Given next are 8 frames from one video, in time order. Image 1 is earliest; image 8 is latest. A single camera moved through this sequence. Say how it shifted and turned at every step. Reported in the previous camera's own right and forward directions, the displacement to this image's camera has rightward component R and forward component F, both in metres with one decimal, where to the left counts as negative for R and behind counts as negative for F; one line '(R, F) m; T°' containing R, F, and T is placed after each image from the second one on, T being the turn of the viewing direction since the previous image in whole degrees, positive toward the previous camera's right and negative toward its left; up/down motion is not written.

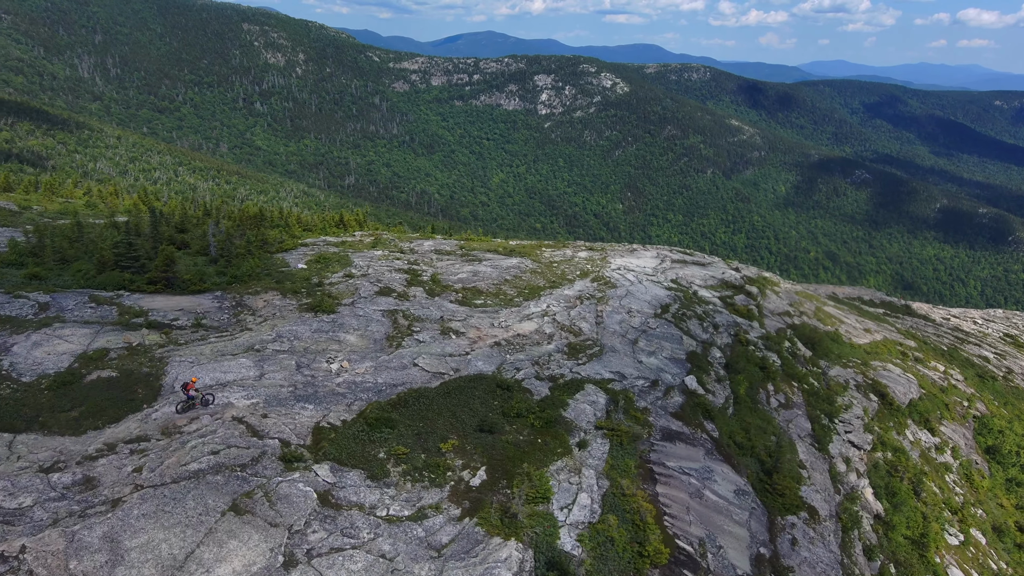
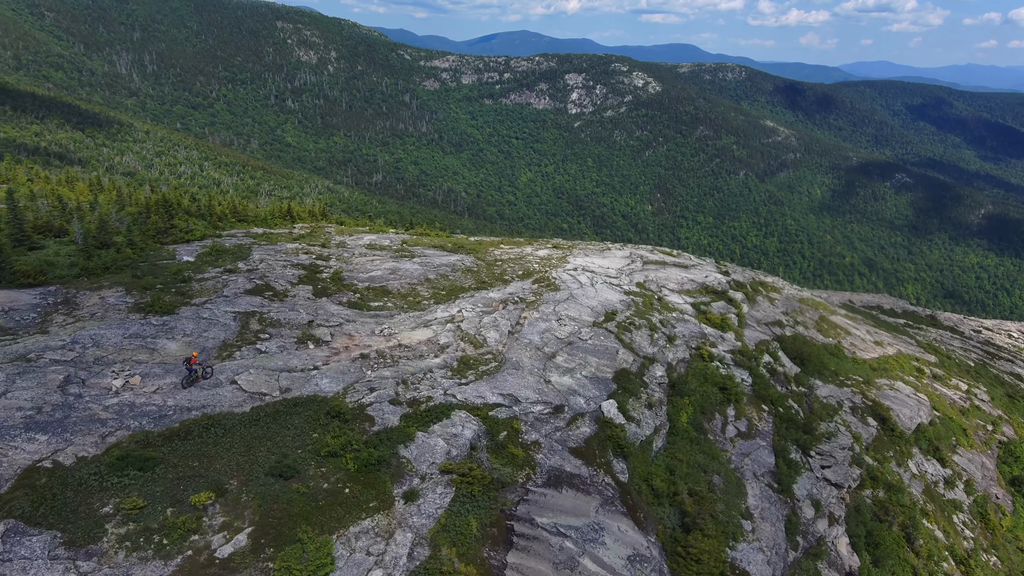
(+7.1, +6.6) m; -3°
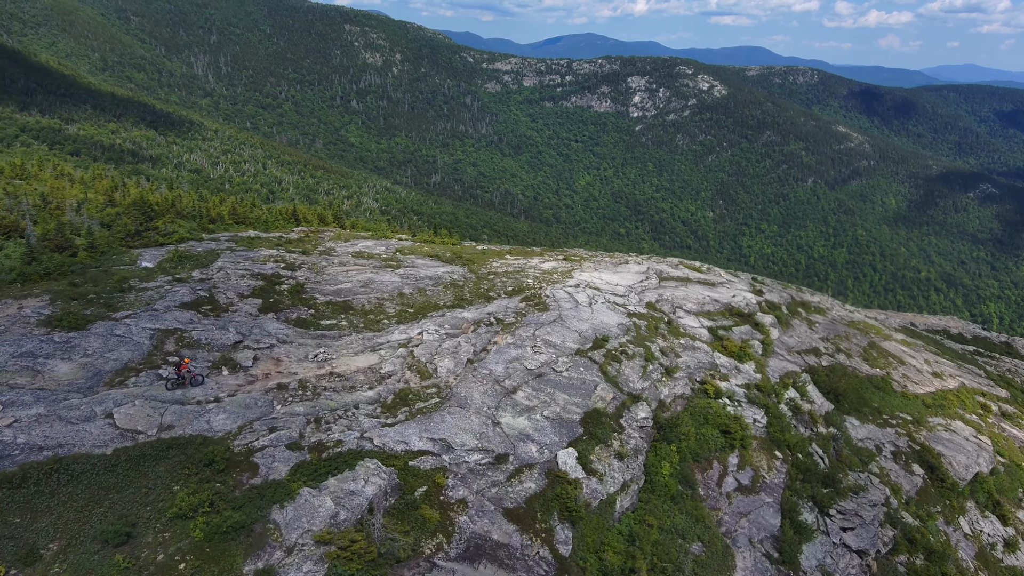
(+4.5, +4.4) m; -5°
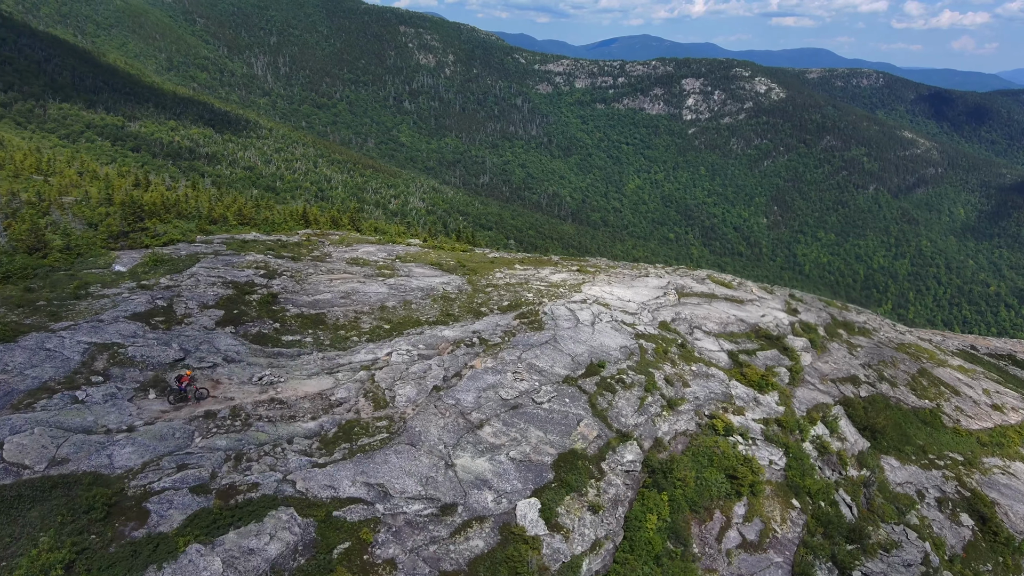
(+3.1, +3.4) m; -4°
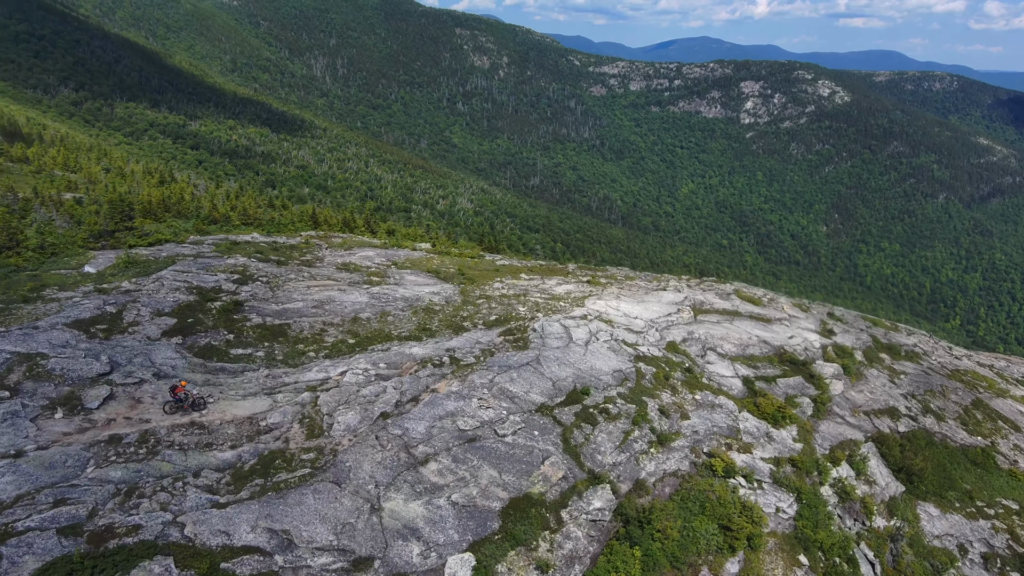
(+3.4, +3.2) m; -4°
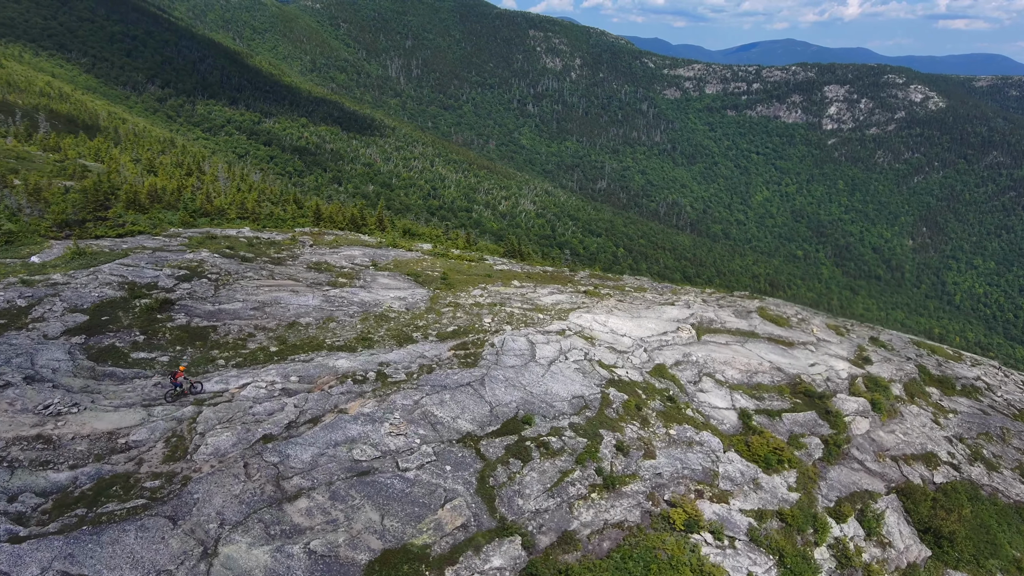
(+5.3, +3.9) m; -6°
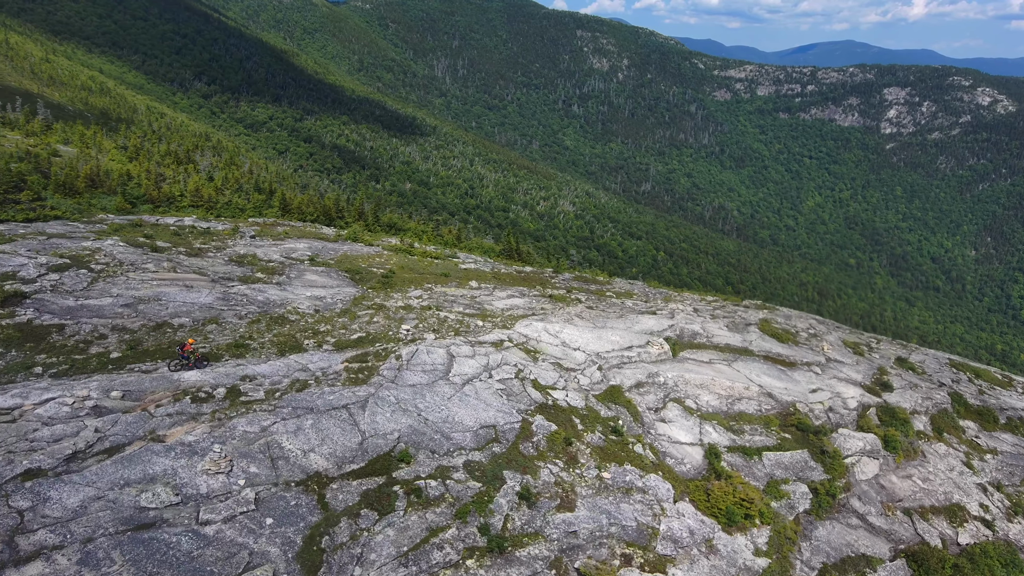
(+5.3, +5.7) m; -4°
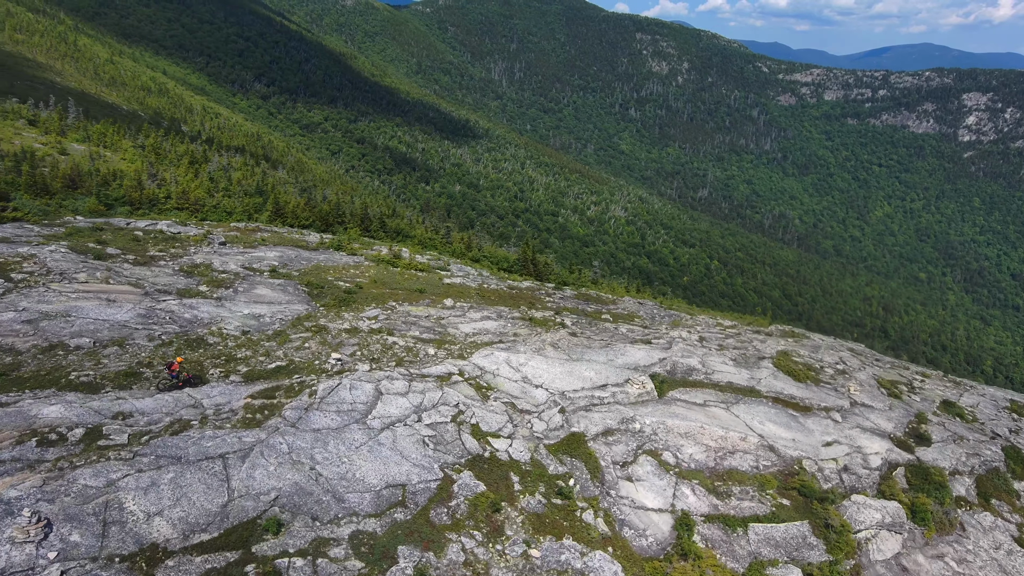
(+4.1, +4.1) m; -5°
